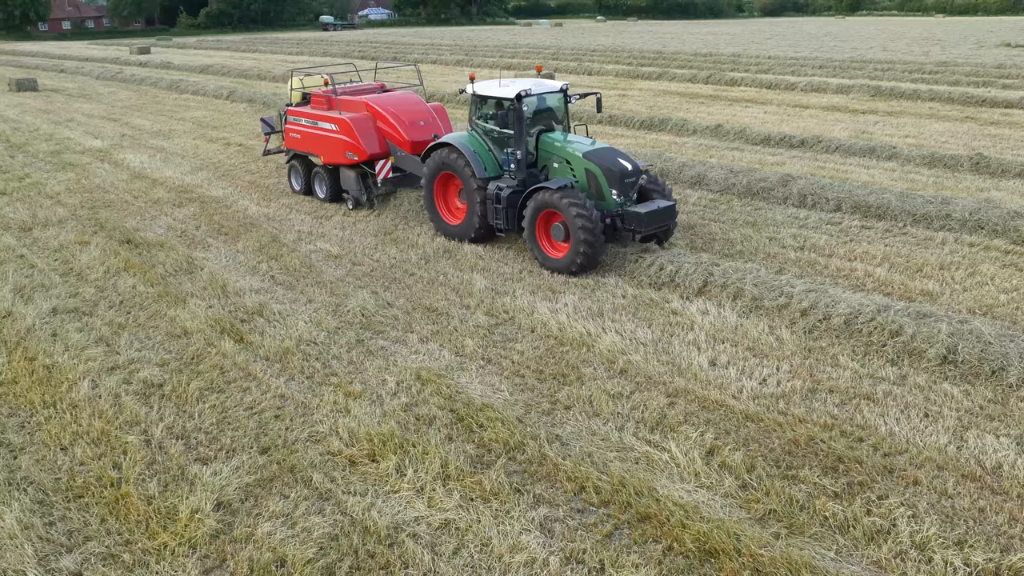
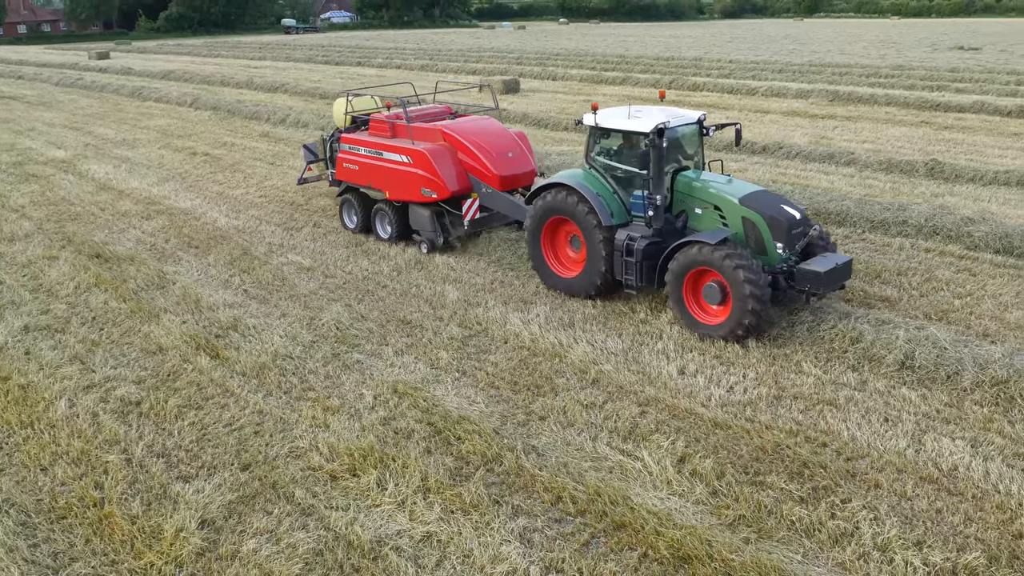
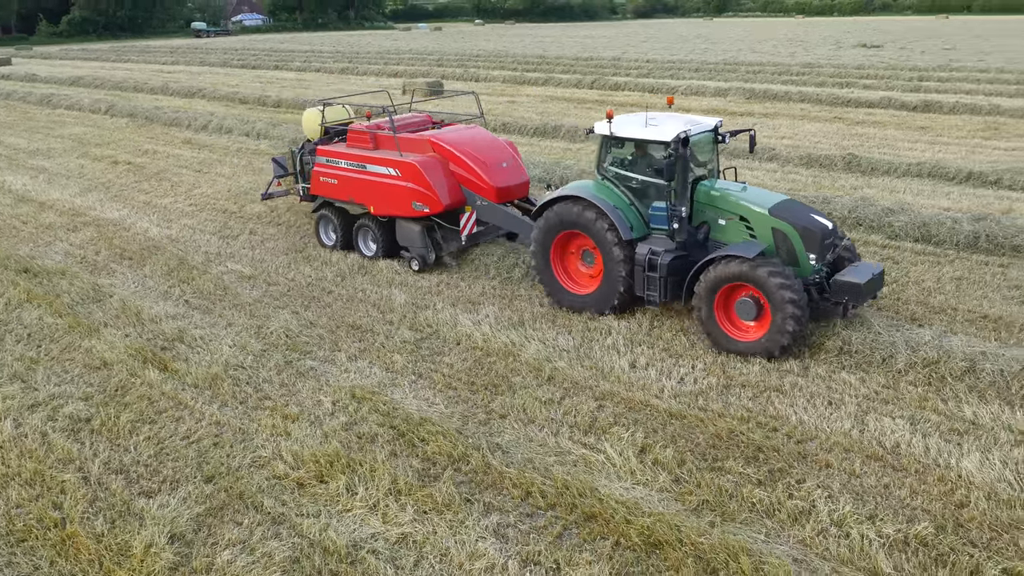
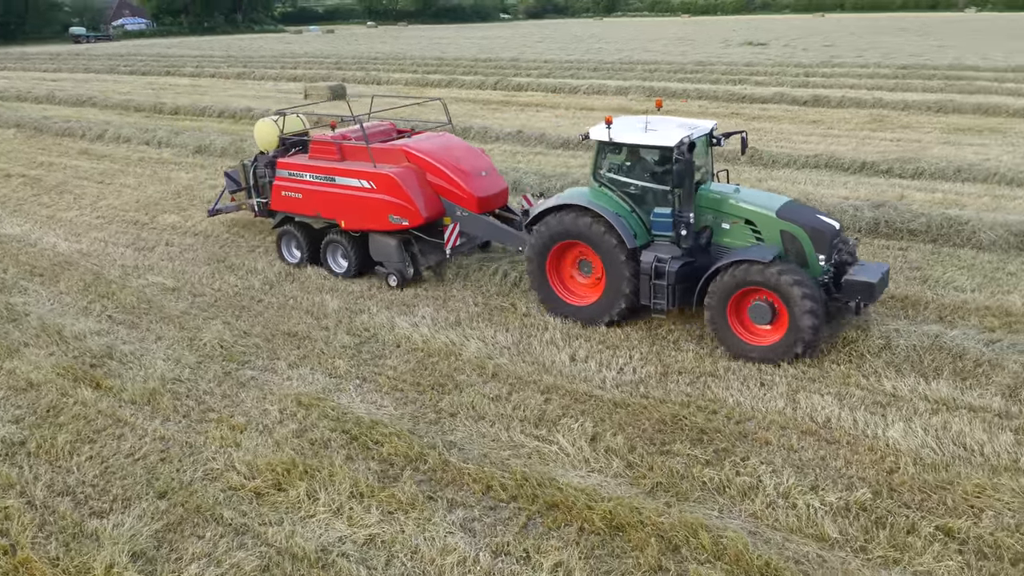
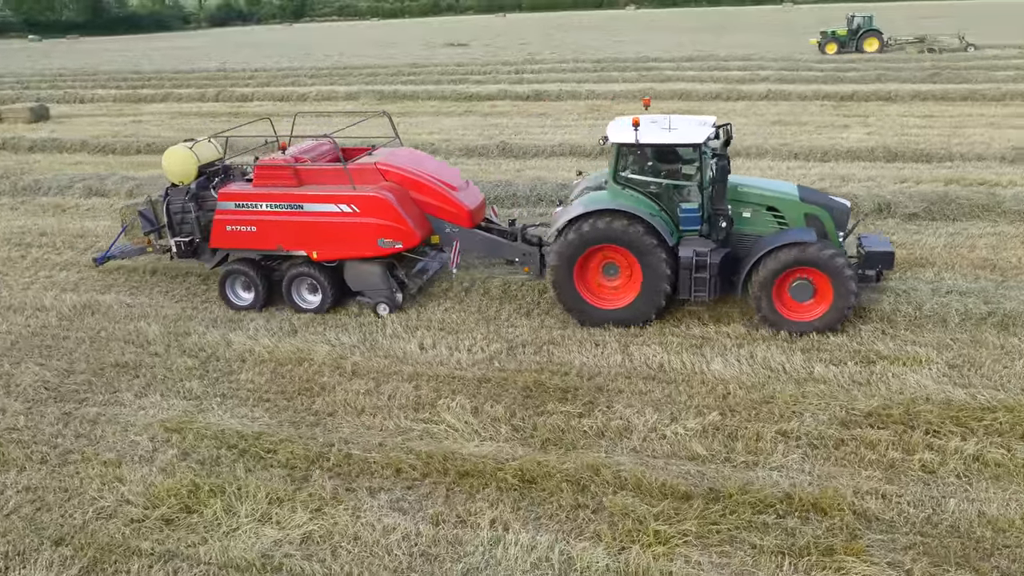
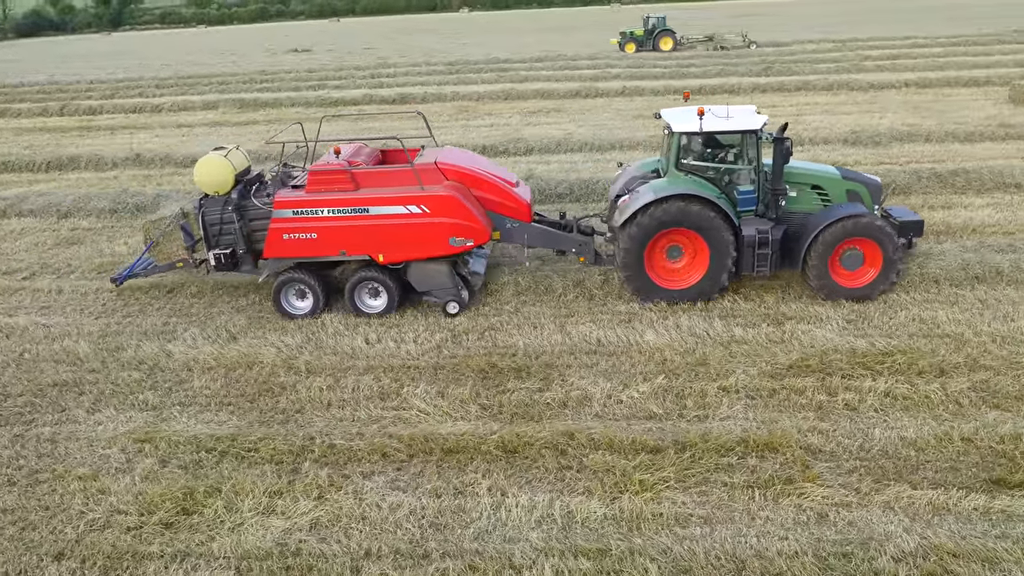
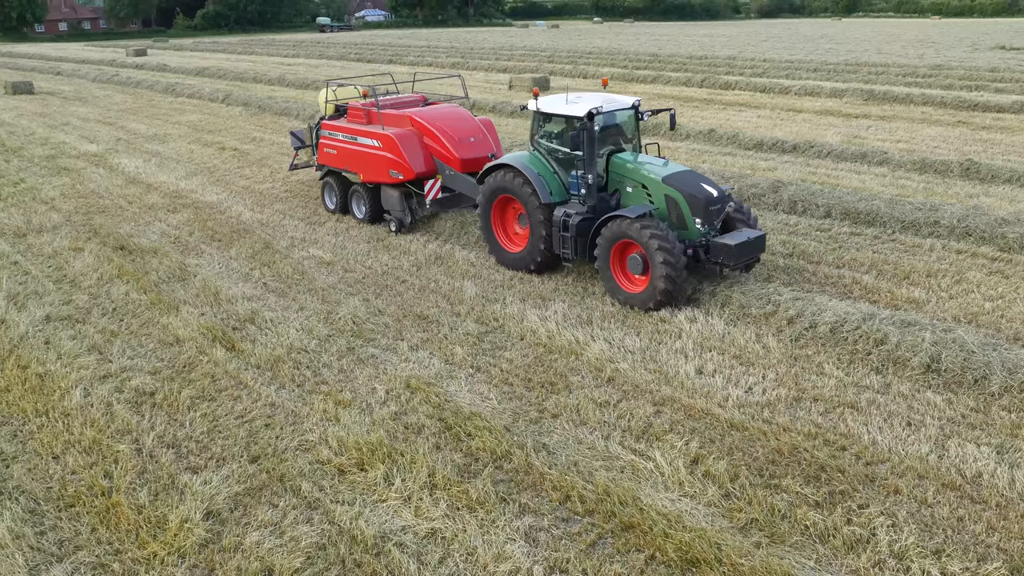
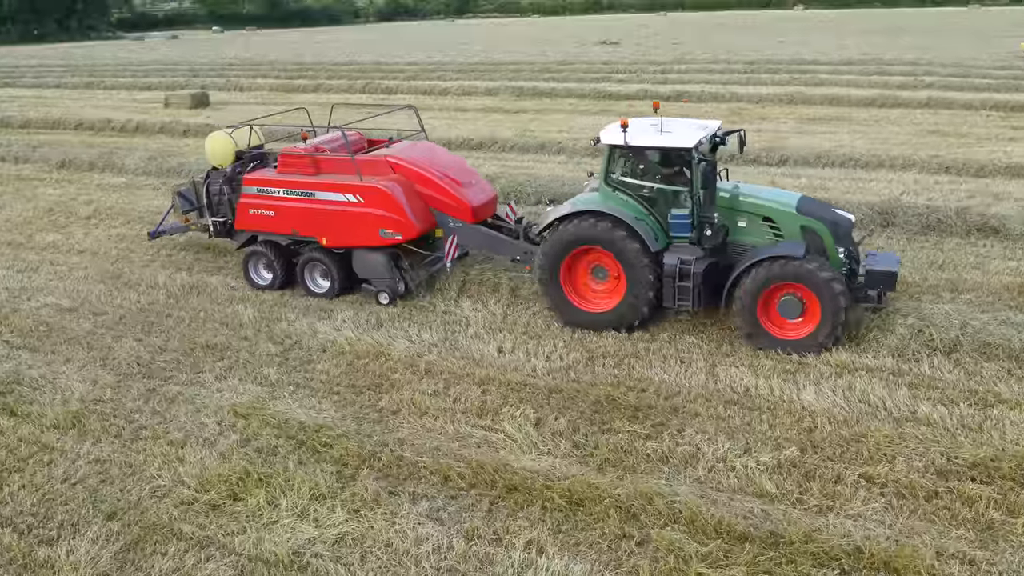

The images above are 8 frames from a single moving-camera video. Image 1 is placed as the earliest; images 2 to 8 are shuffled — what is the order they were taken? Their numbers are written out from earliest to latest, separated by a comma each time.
7, 2, 3, 4, 8, 5, 6
